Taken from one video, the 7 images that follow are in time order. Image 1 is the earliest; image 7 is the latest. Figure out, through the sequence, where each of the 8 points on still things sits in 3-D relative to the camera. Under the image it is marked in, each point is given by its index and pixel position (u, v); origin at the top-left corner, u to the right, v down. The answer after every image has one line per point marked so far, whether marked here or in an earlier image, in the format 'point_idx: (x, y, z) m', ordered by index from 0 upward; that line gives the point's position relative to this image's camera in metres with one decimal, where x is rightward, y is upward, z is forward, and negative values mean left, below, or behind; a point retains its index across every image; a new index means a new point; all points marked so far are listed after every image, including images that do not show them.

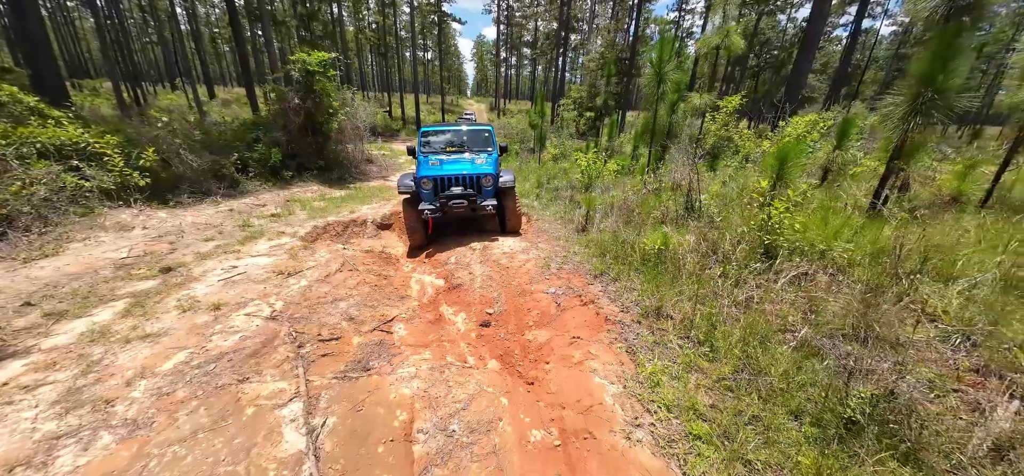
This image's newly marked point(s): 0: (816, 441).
0: (+1.7, -1.1, +2.0) m
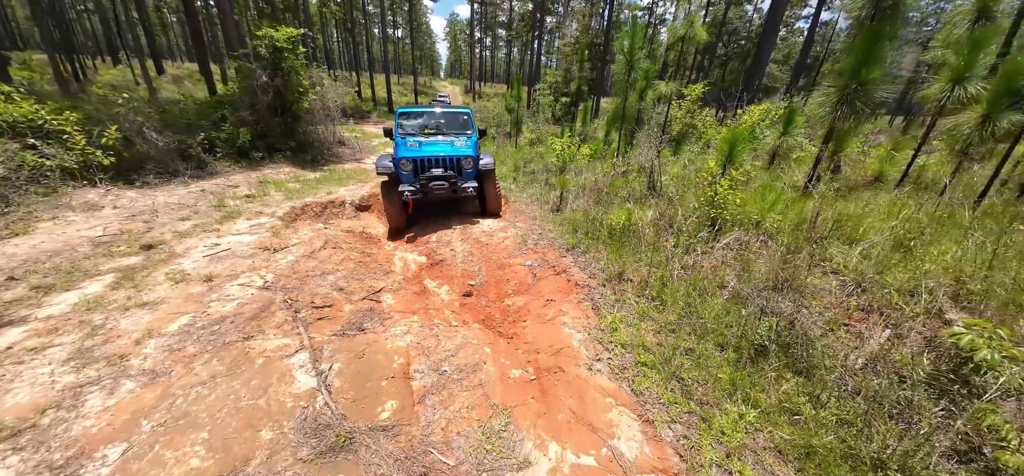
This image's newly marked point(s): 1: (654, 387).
0: (+1.6, -0.9, +2.5) m
1: (+1.0, -1.0, +2.4) m
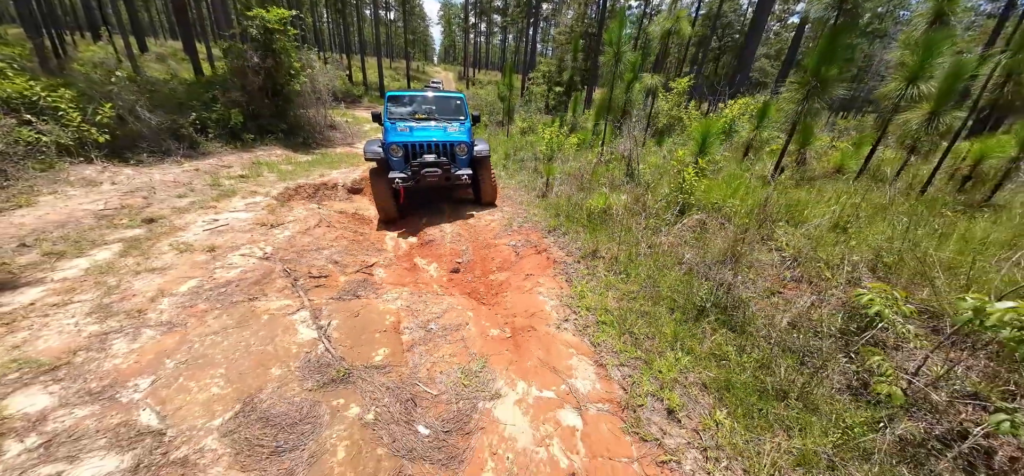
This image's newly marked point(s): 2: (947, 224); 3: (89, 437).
0: (+1.4, -0.7, +2.9) m
1: (+0.8, -0.8, +2.8) m
2: (+4.7, +0.1, +3.8) m
3: (-2.2, -1.0, +1.8) m
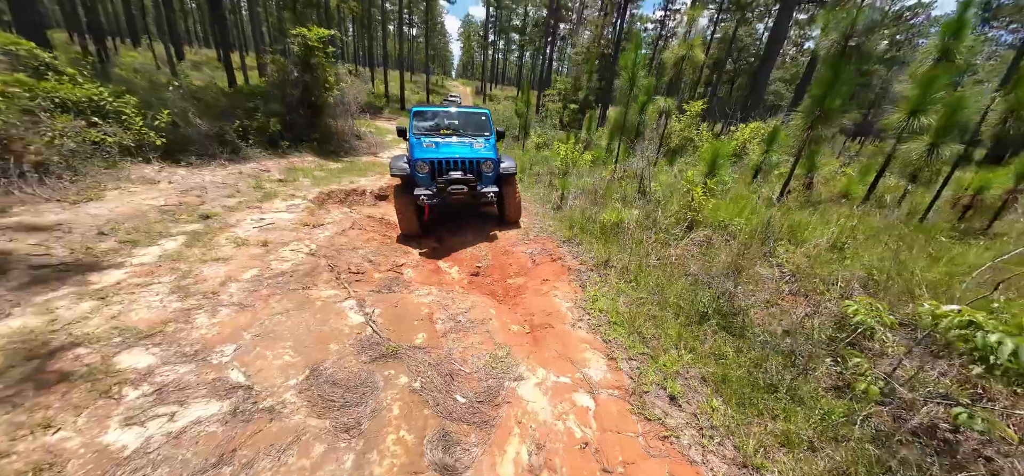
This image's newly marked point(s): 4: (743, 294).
0: (+1.6, -0.8, +3.2) m
1: (+1.0, -0.9, +3.1) m
2: (+5.0, -0.1, +4.0) m
3: (-2.0, -0.9, +2.2) m
4: (+2.2, -0.5, +3.4) m
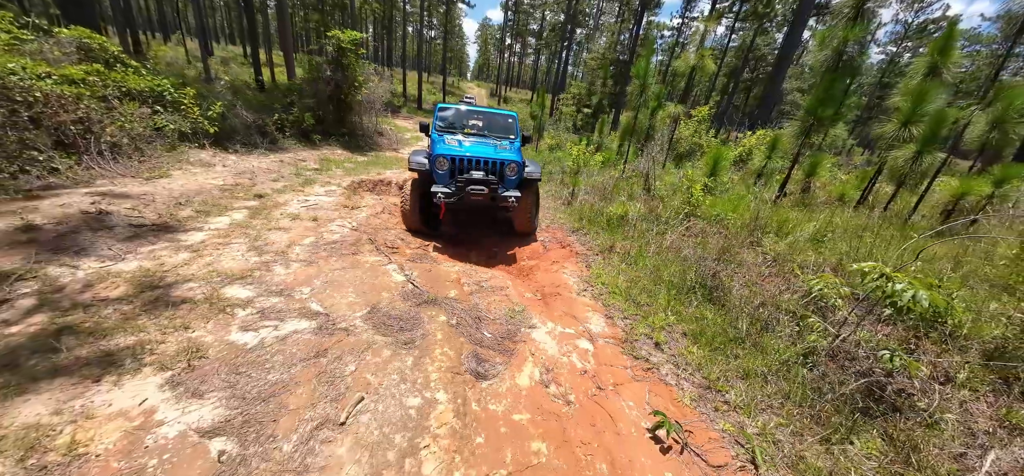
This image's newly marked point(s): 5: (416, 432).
0: (+1.7, -0.6, +3.8) m
1: (+1.1, -0.7, +3.7) m
2: (+5.2, -0.1, +4.5) m
3: (-1.9, -0.6, +2.9) m
4: (+2.4, -0.4, +3.9) m
5: (-0.5, -1.1, +1.9) m
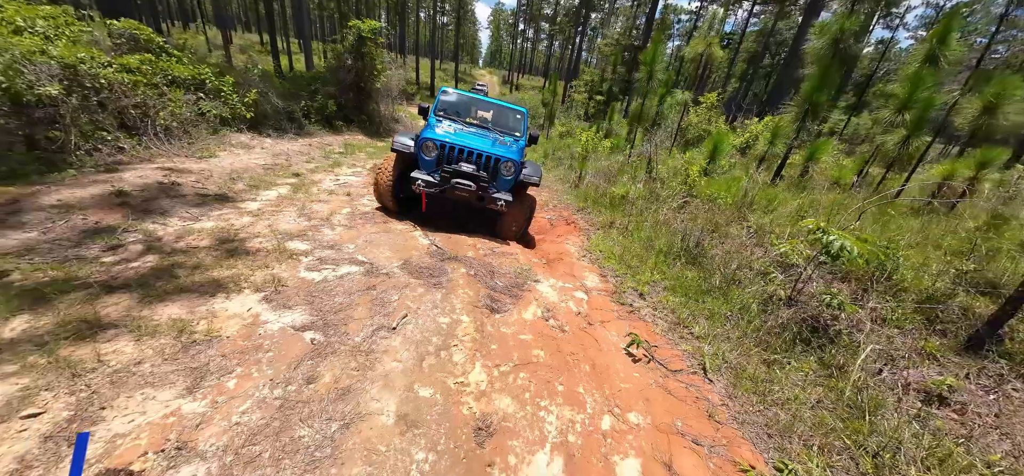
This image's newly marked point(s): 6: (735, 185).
0: (+1.9, -0.2, +4.3) m
1: (+1.2, -0.3, +4.3) m
2: (+5.3, +0.2, +5.0) m
3: (-1.8, -0.2, +3.5) m
4: (+2.5, 0.0, +4.5) m
5: (-0.5, -0.7, +2.6) m
6: (+3.6, +0.9, +5.6) m
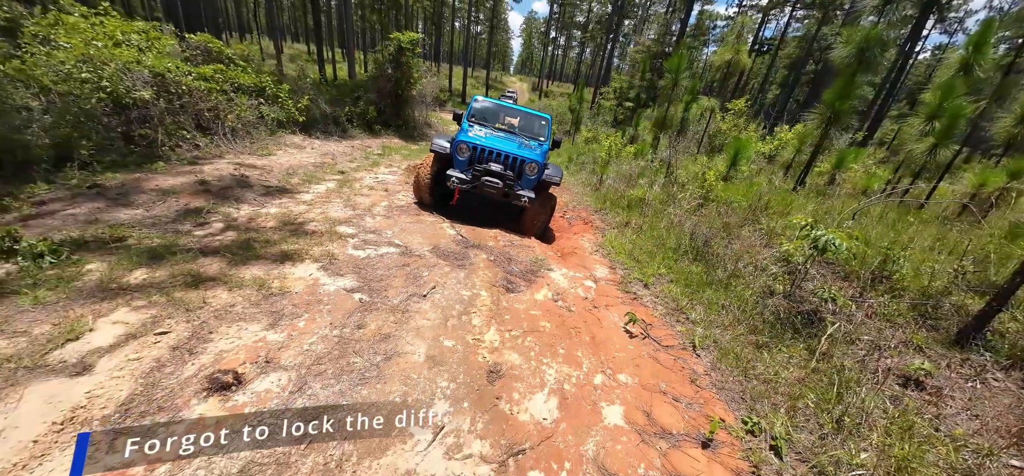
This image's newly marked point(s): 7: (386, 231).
0: (+2.1, -0.2, +4.6) m
1: (+1.5, -0.3, +4.6) m
2: (+5.6, +0.1, +5.0) m
3: (-1.6, 0.0, +4.1) m
4: (+2.8, 0.0, +4.7) m
5: (-0.4, -0.6, +3.1) m
6: (+3.9, +0.8, +5.7) m
7: (-1.6, +0.1, +4.5) m
